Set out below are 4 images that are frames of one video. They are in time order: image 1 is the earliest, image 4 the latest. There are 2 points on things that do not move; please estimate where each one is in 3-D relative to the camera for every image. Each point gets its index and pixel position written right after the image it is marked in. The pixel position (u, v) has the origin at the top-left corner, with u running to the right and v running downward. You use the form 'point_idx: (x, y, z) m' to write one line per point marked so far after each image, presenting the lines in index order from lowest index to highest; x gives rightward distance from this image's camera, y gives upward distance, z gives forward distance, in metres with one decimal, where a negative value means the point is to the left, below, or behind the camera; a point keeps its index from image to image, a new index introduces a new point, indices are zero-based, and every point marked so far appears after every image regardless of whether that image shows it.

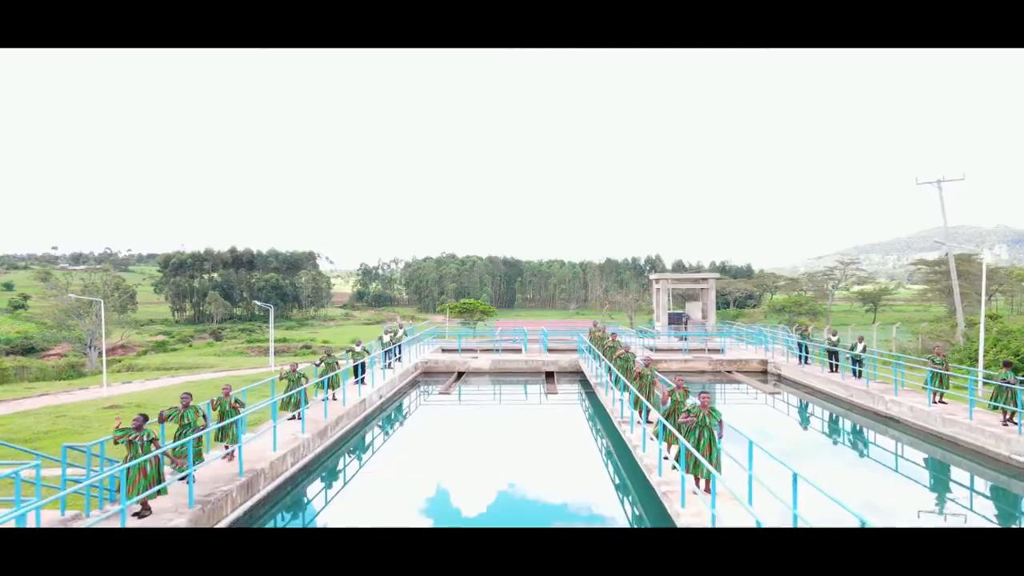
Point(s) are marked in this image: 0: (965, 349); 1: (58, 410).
0: (+12.2, -1.7, +15.0) m
1: (-8.9, -2.4, +10.9) m
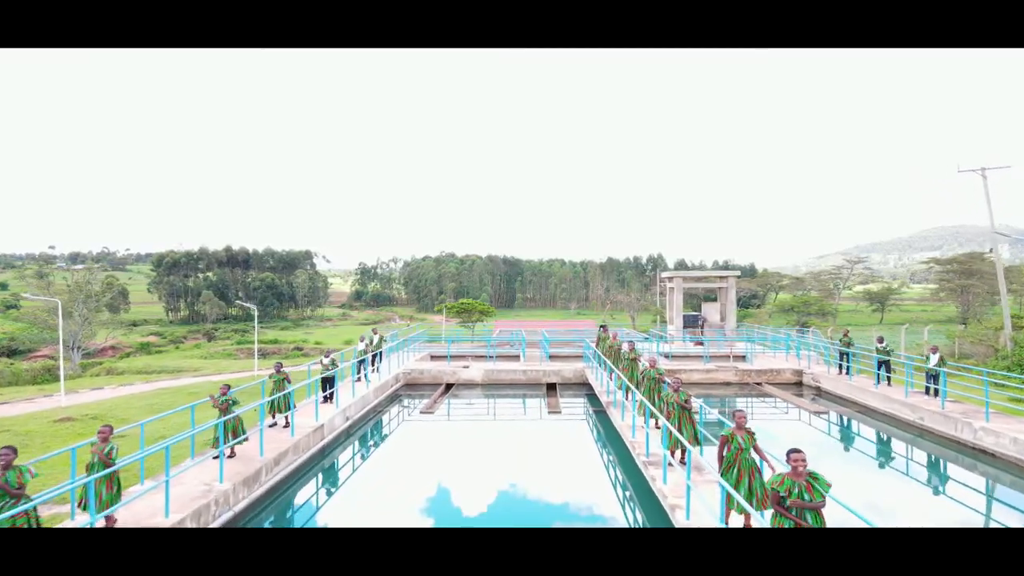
0: (+12.2, -1.6, +14.1) m
1: (-8.9, -2.4, +10.1) m
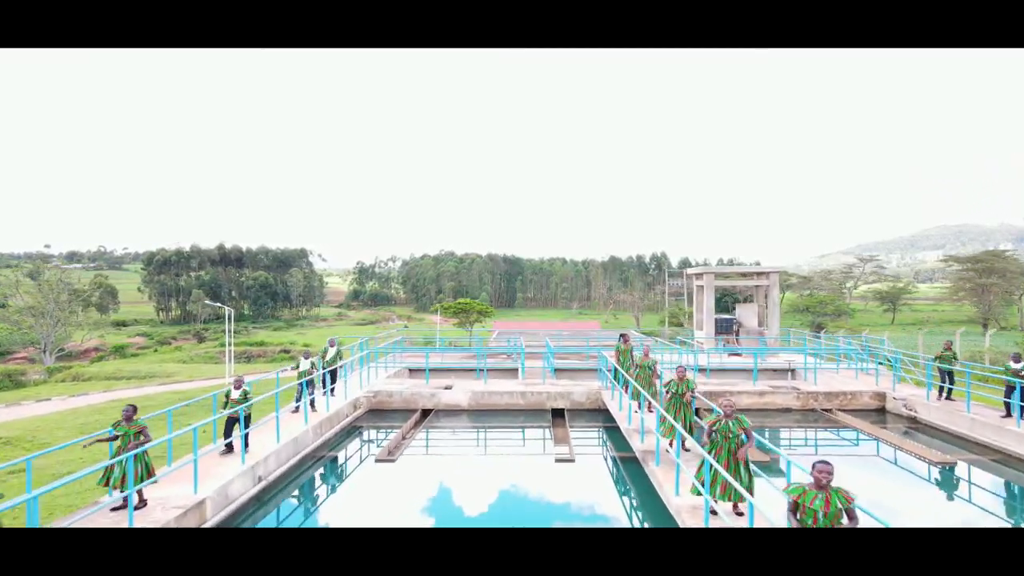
0: (+12.1, -1.6, +12.8) m
1: (-8.9, -2.4, +8.8) m
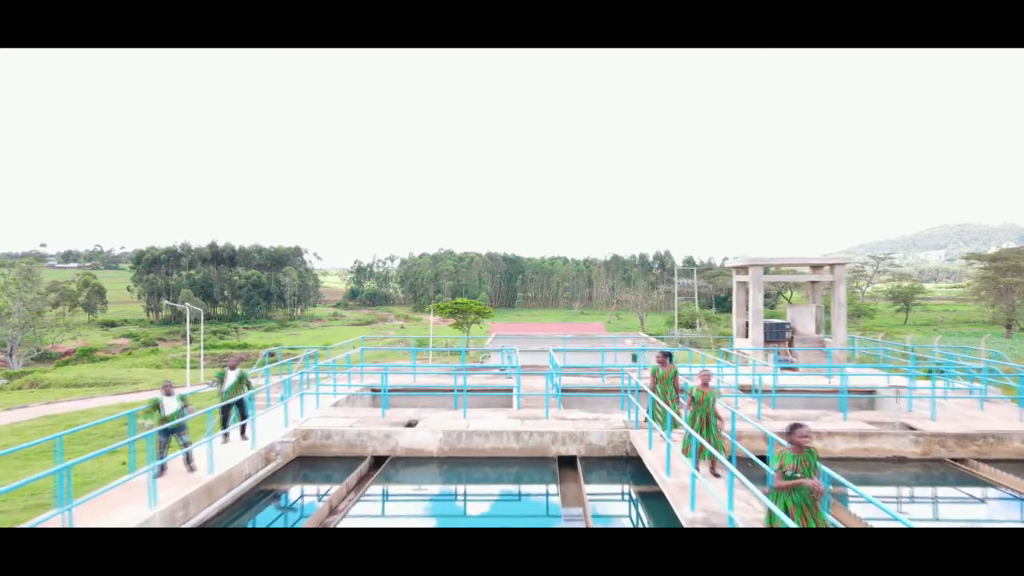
0: (+12.1, -1.6, +11.4) m
1: (-9.0, -2.3, +7.5) m
